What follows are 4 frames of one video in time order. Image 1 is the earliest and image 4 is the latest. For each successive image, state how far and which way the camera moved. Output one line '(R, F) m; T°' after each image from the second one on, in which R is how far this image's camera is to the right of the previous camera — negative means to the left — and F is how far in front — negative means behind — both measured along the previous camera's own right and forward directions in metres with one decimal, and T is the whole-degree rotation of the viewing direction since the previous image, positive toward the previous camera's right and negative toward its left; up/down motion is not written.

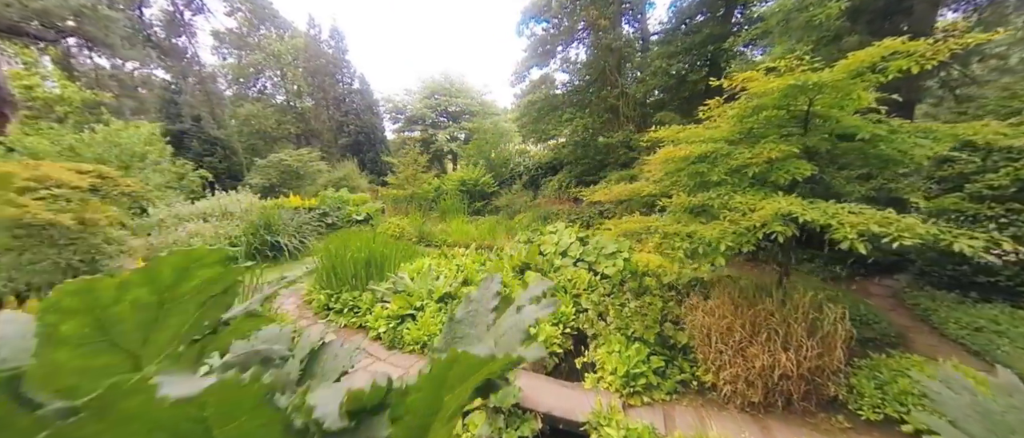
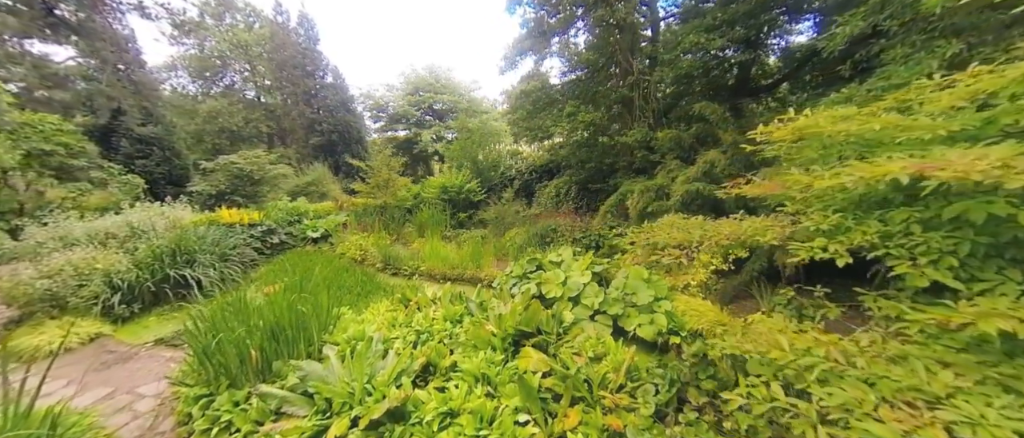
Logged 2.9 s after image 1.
(0.0, +1.2) m; +1°
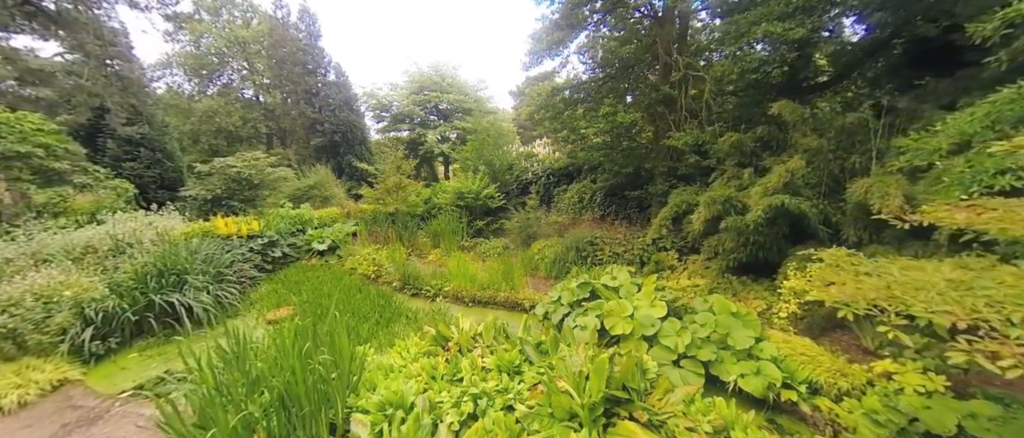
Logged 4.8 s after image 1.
(-0.4, +0.5) m; 0°
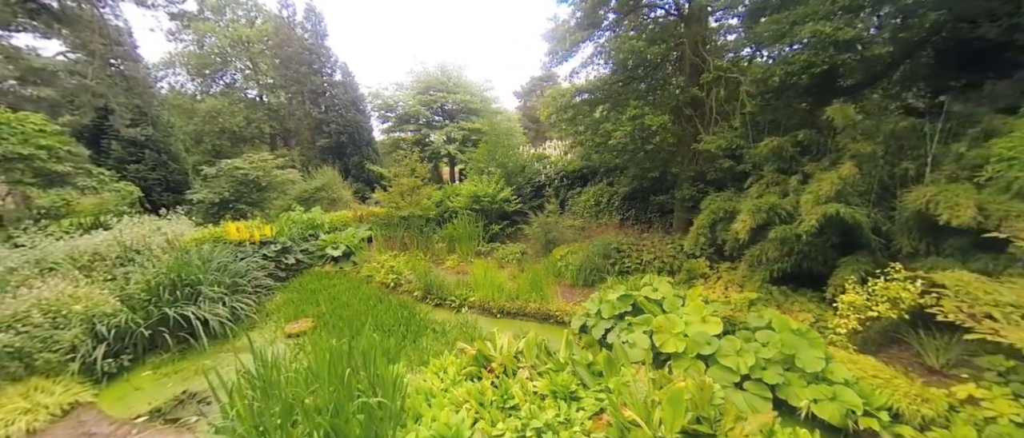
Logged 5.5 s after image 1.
(-0.3, +0.2) m; 0°
